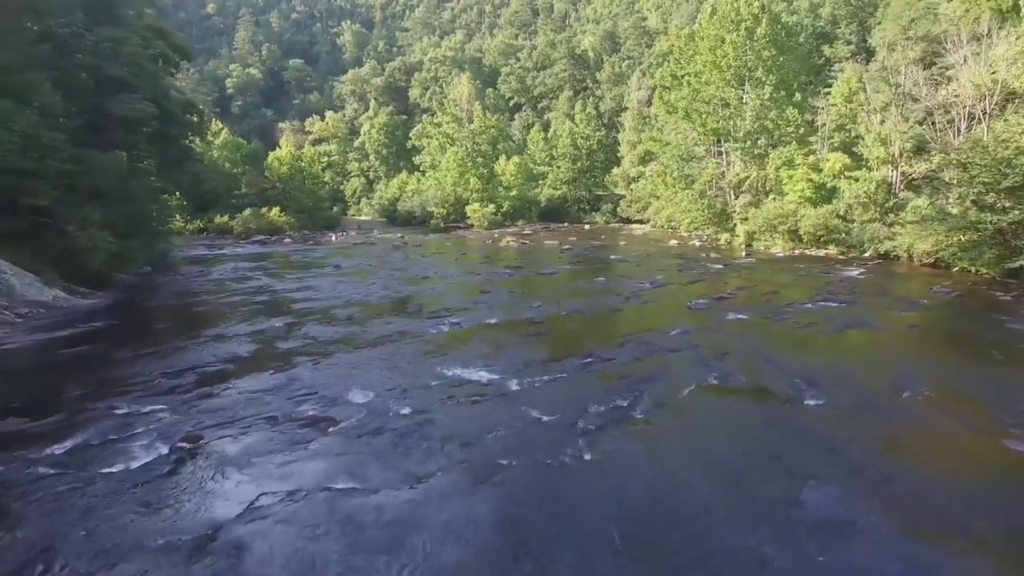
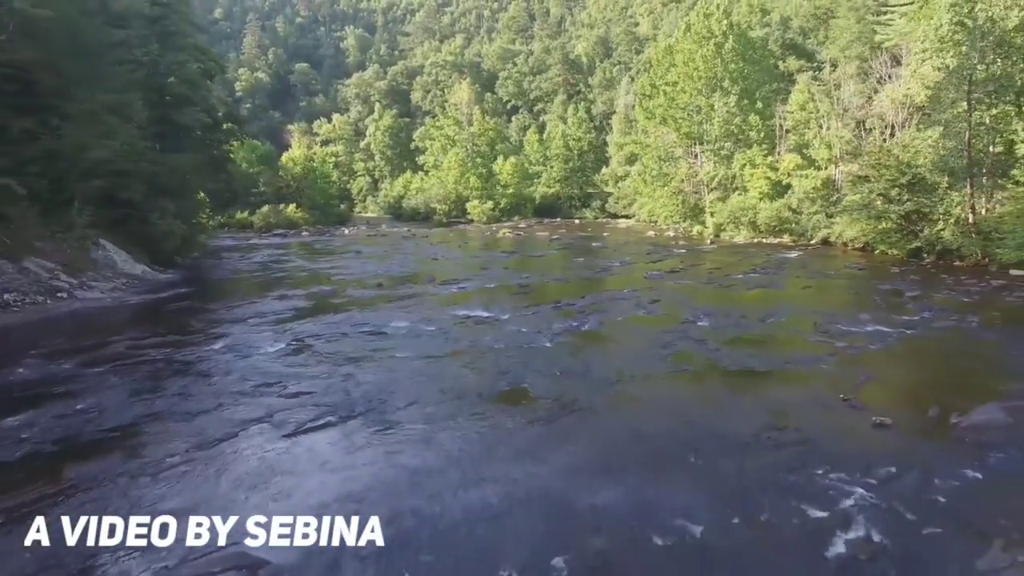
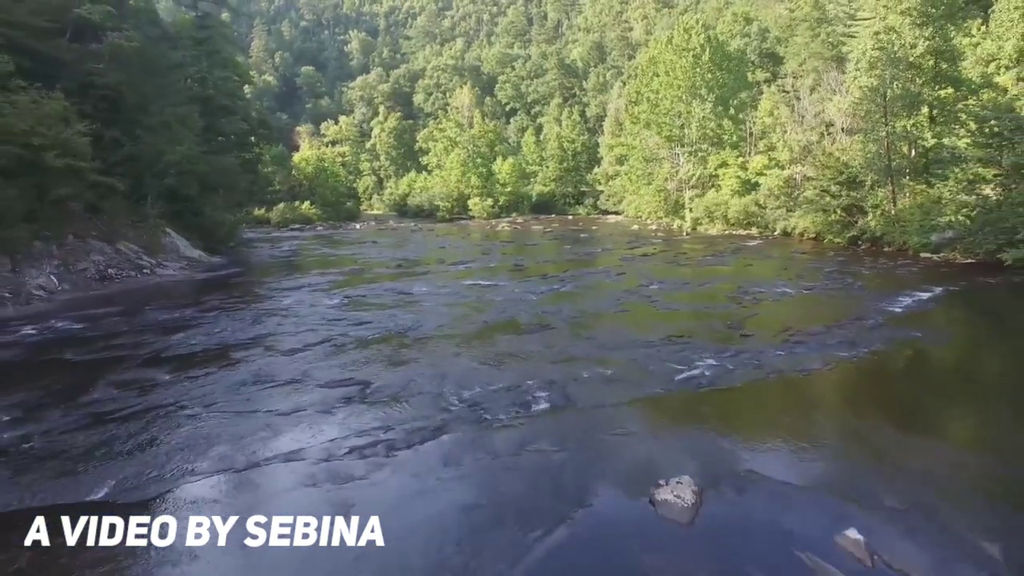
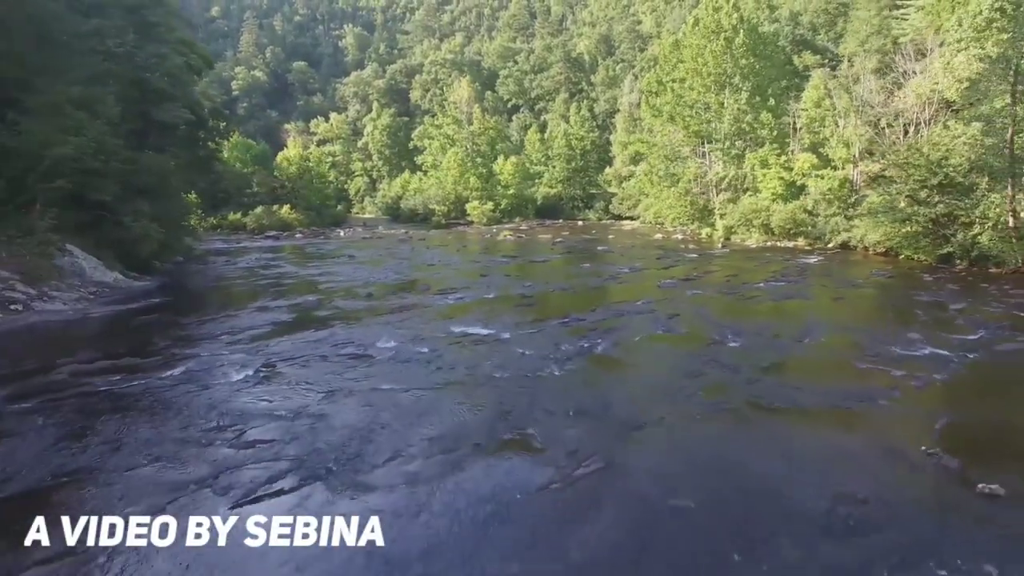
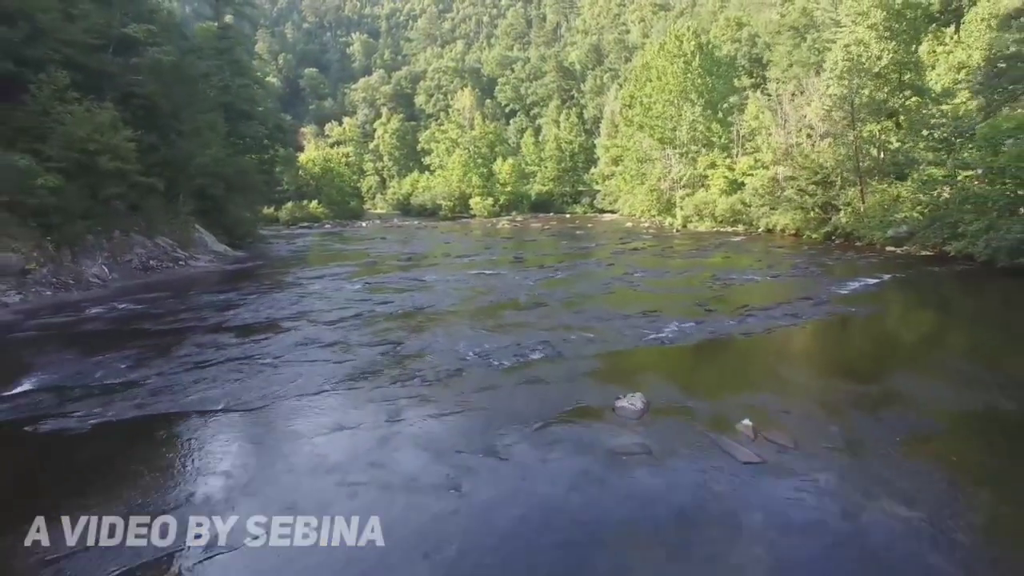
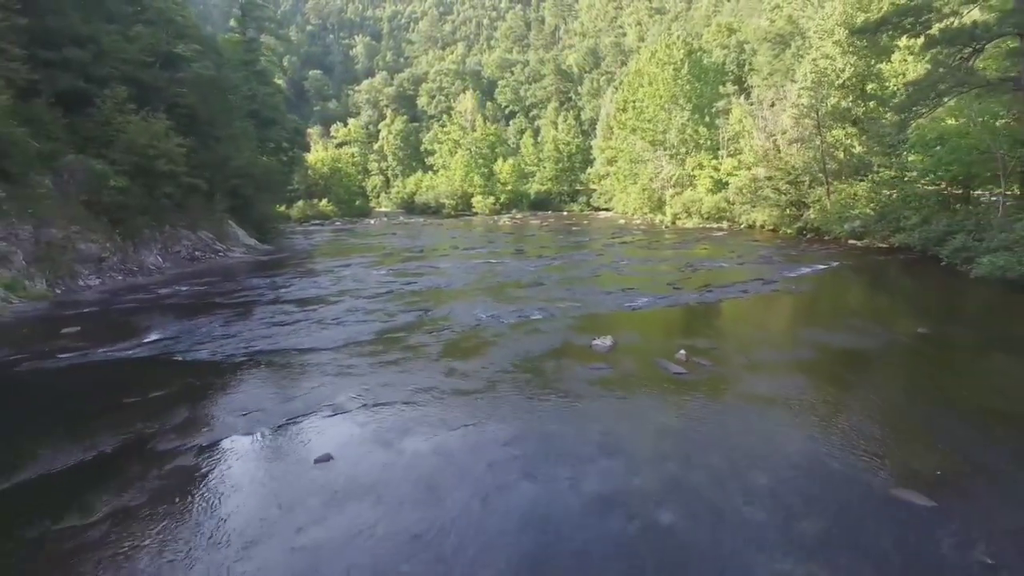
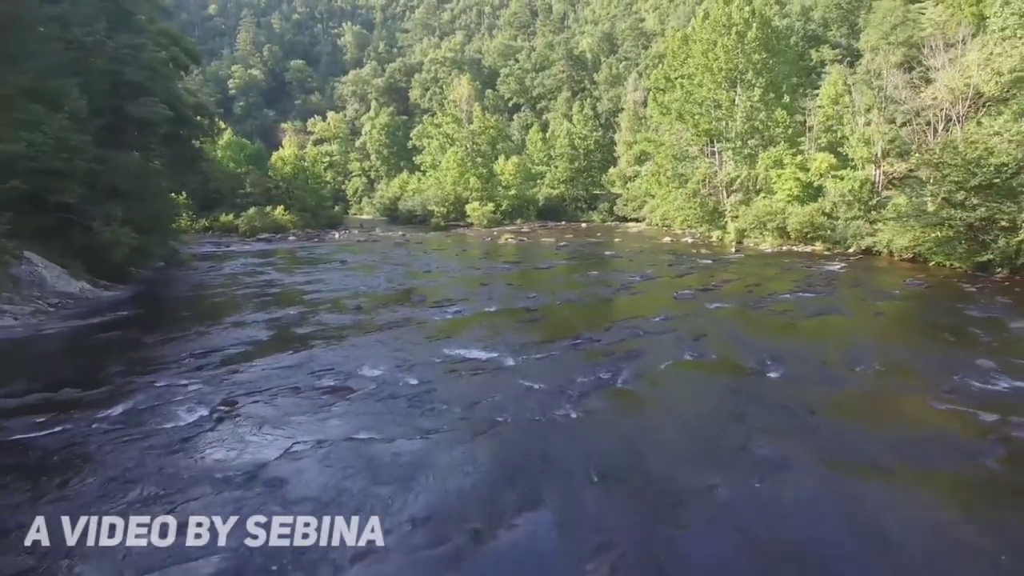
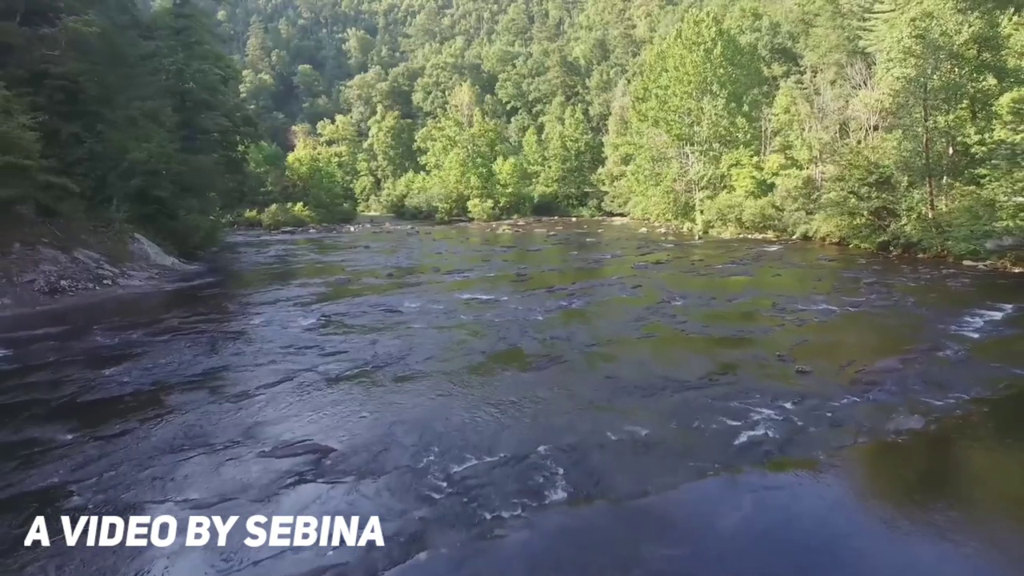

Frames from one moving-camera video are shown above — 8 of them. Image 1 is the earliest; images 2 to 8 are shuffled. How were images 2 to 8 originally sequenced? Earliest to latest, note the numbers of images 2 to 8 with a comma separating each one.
7, 4, 2, 8, 3, 5, 6
